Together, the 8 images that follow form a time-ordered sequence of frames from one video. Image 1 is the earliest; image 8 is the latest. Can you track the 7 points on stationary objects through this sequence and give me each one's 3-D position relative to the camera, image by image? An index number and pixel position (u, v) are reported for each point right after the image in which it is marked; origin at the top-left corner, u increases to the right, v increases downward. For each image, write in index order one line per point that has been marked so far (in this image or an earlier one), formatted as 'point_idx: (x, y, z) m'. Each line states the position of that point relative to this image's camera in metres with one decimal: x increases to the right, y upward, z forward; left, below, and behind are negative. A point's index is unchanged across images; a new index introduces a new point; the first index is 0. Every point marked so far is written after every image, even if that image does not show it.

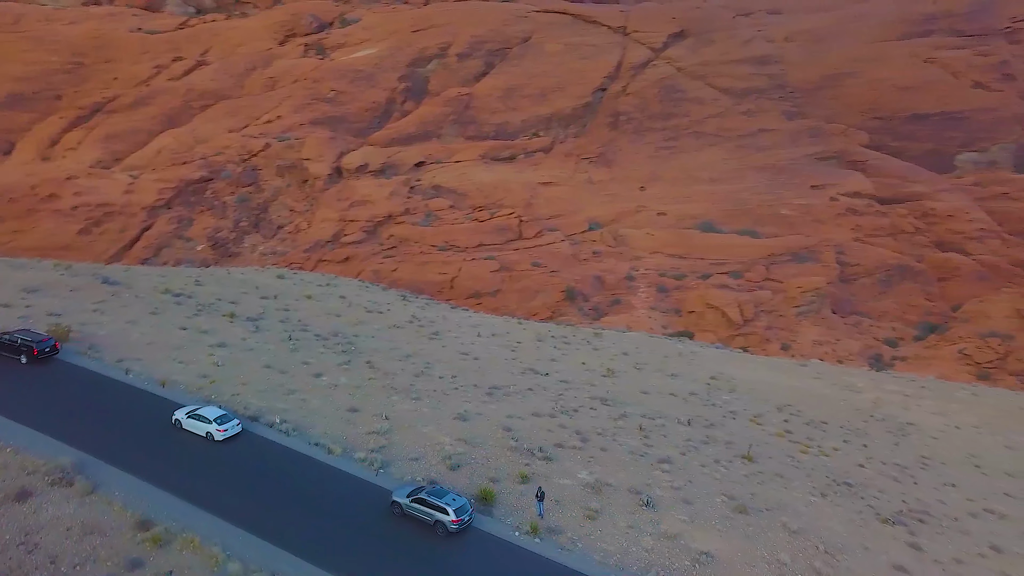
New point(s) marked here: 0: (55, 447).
0: (-3.7, -1.3, +6.6) m
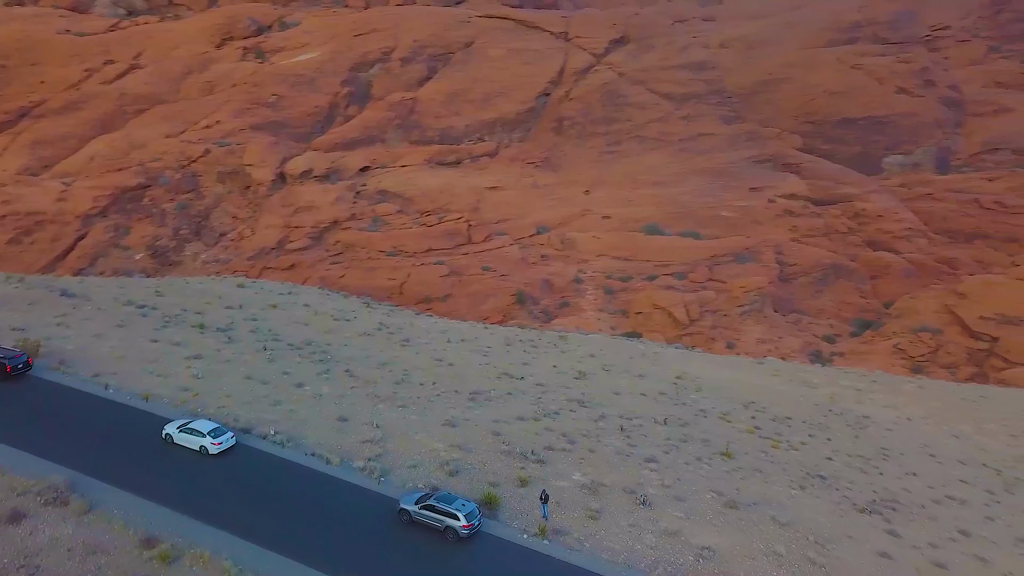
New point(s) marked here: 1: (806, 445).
0: (-3.7, -1.4, +6.4) m
1: (+3.8, -2.0, +10.5) m
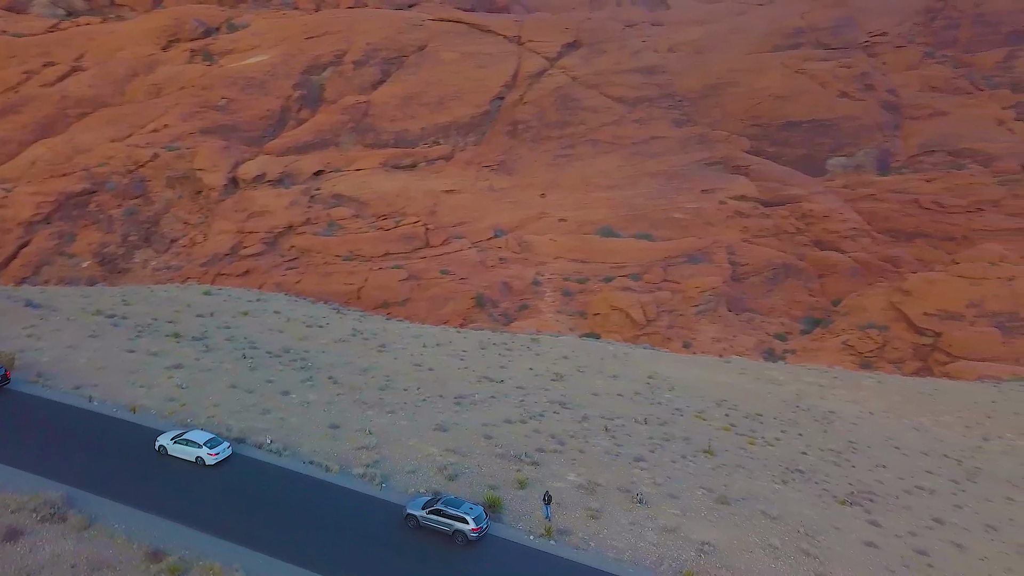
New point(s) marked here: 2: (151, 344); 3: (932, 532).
0: (-3.7, -1.5, +6.3) m
1: (+3.6, -2.0, +10.8) m
2: (-4.5, -0.7, +10.2) m
3: (+4.1, -2.4, +7.9) m
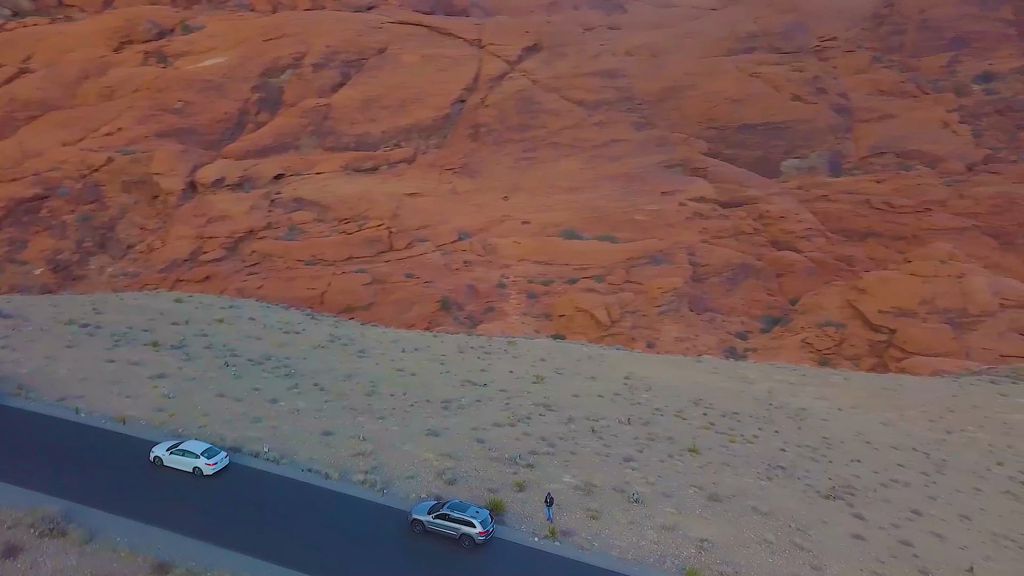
0: (-3.6, -1.6, +6.1) m
1: (+3.4, -2.0, +11.1) m
2: (-4.7, -0.8, +10.1) m
3: (+4.1, -2.4, +8.2) m
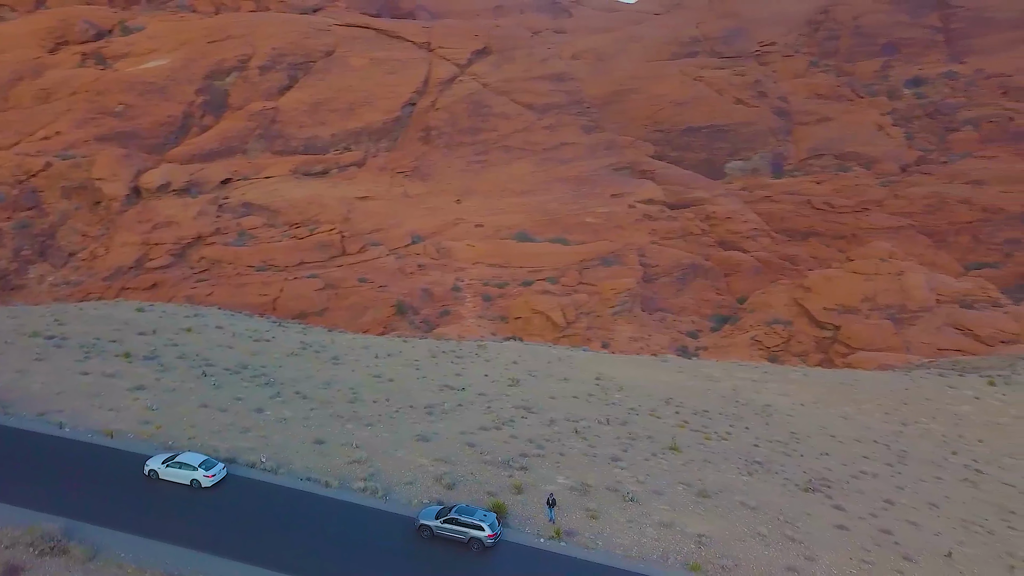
0: (-3.6, -1.7, +6.0) m
1: (+3.1, -2.1, +11.4) m
2: (-4.9, -0.9, +9.8) m
3: (+4.0, -2.4, +8.6) m
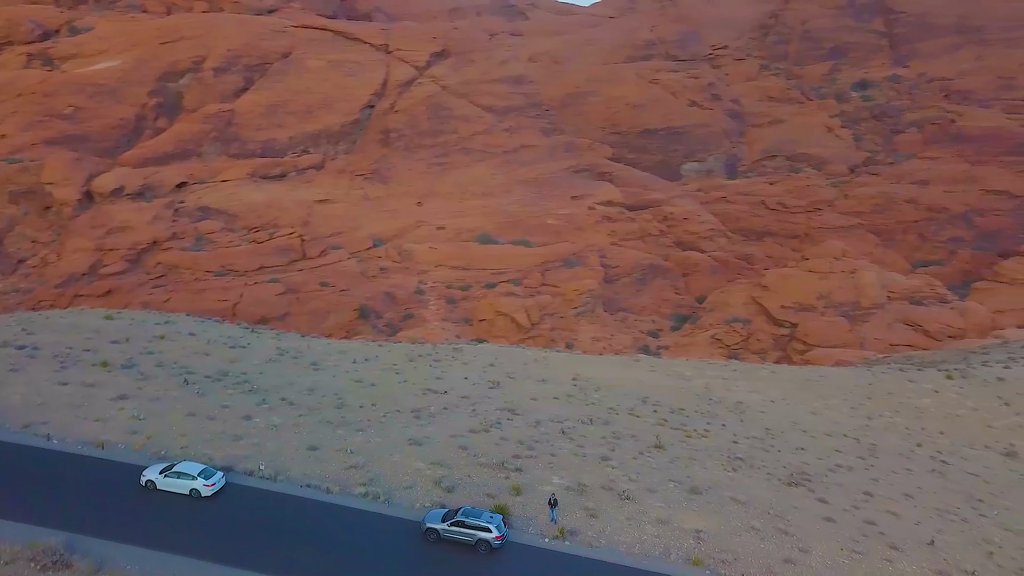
0: (-3.5, -1.7, +5.9) m
1: (+2.8, -2.1, +11.6) m
2: (-5.1, -1.0, +9.6) m
3: (+3.9, -2.4, +8.9) m
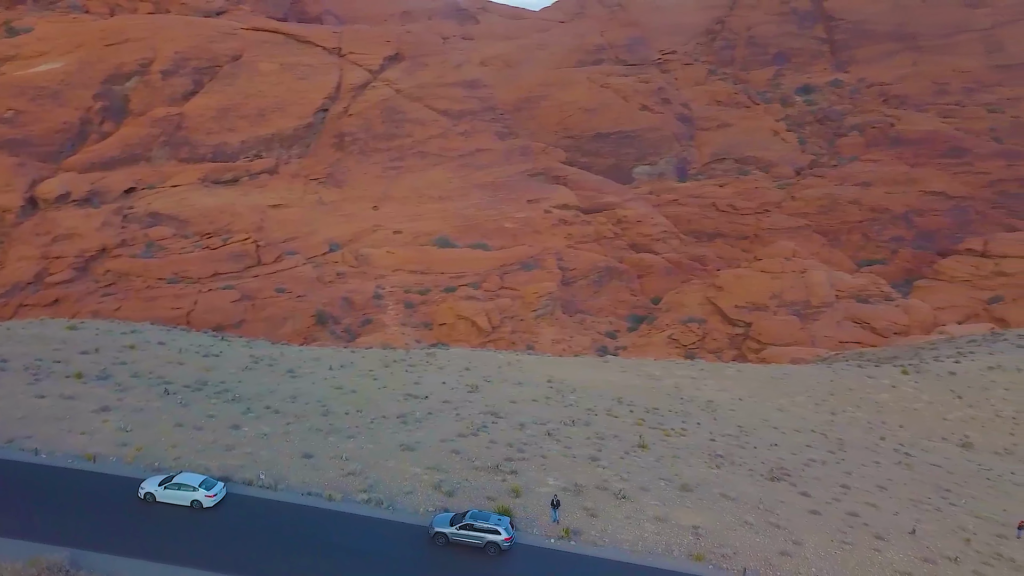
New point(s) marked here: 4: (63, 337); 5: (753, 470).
0: (-3.4, -1.8, +5.7) m
1: (+2.6, -2.1, +11.9) m
2: (-5.2, -1.1, +9.4) m
3: (+3.8, -2.3, +9.2) m
4: (-6.8, -0.8, +12.4) m
5: (+2.9, -2.2, +9.8) m
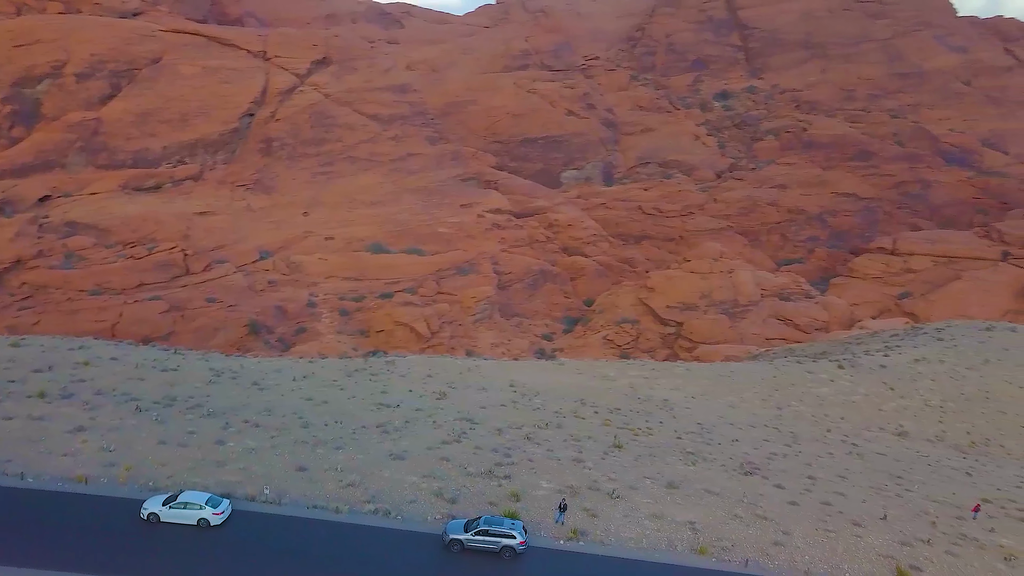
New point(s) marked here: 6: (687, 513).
0: (-3.2, -1.9, +5.5) m
1: (+2.1, -2.1, +12.2) m
2: (-5.4, -1.3, +9.0) m
3: (+3.6, -2.4, +9.7) m
4: (-7.3, -1.0, +11.8) m
5: (+2.7, -2.2, +10.2) m
6: (+1.7, -2.1, +7.8) m
